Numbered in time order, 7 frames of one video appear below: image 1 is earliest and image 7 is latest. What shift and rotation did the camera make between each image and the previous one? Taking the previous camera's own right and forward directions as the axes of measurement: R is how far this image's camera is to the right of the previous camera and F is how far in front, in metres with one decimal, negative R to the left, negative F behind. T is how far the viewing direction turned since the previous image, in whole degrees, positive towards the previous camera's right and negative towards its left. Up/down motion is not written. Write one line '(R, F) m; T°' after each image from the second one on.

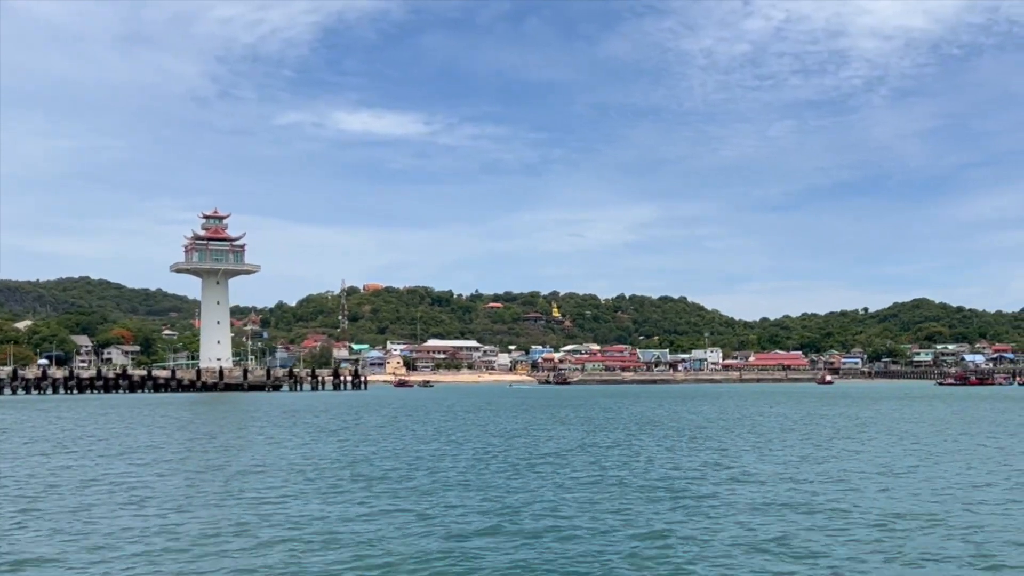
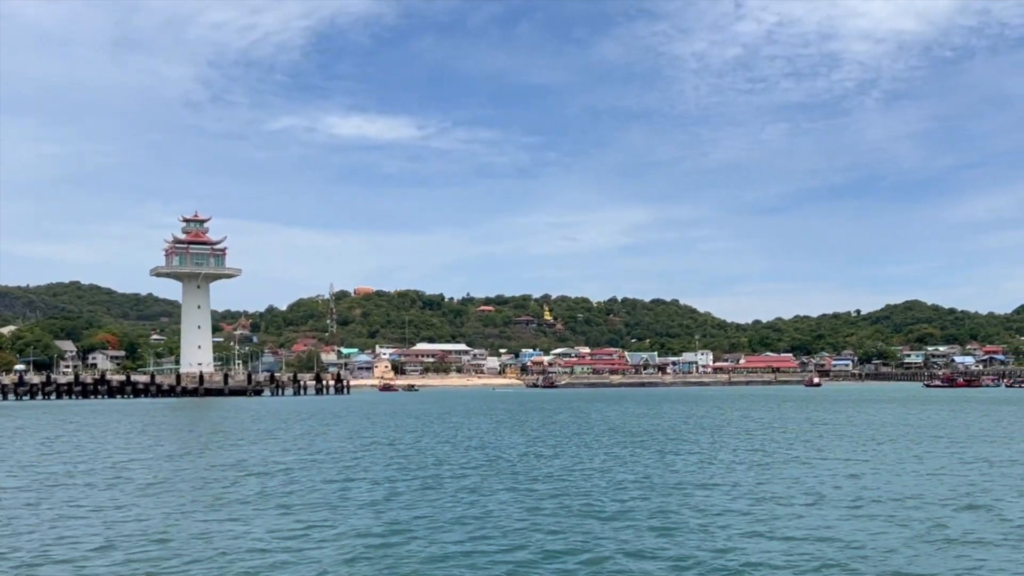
(+0.8, +0.9) m; 0°
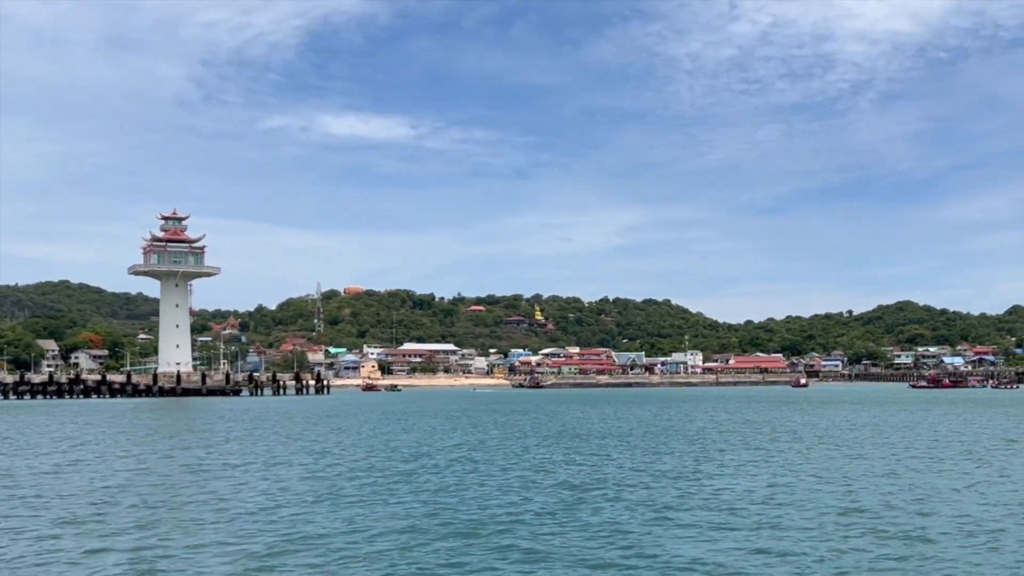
(+0.9, +1.1) m; 0°
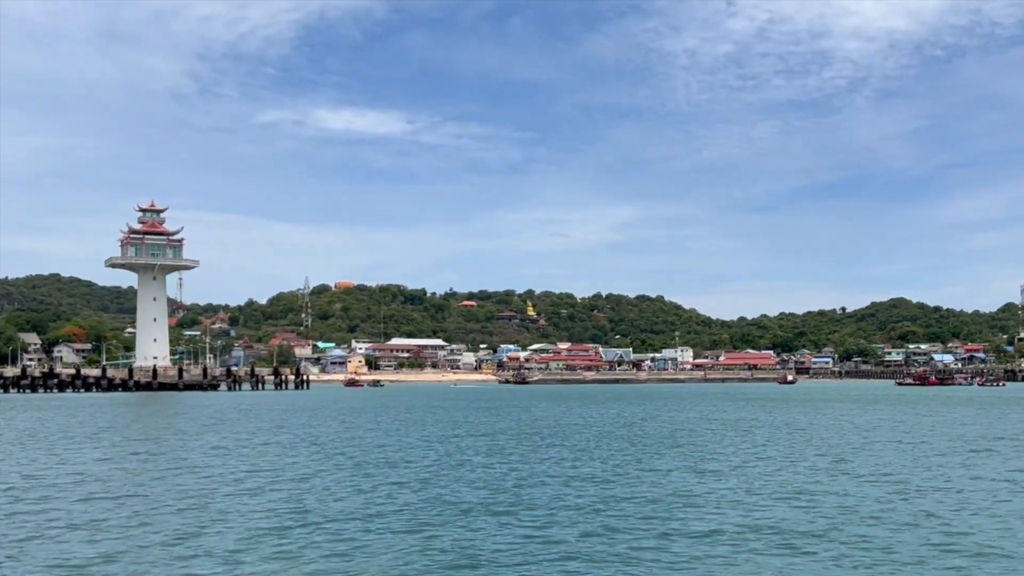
(+0.9, +1.2) m; 0°
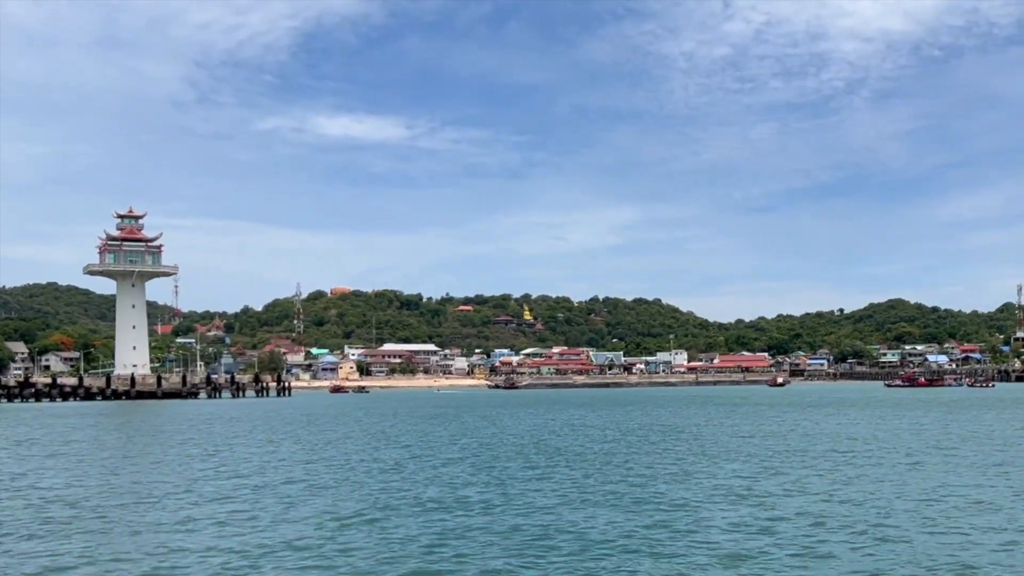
(+1.3, +1.0) m; 0°
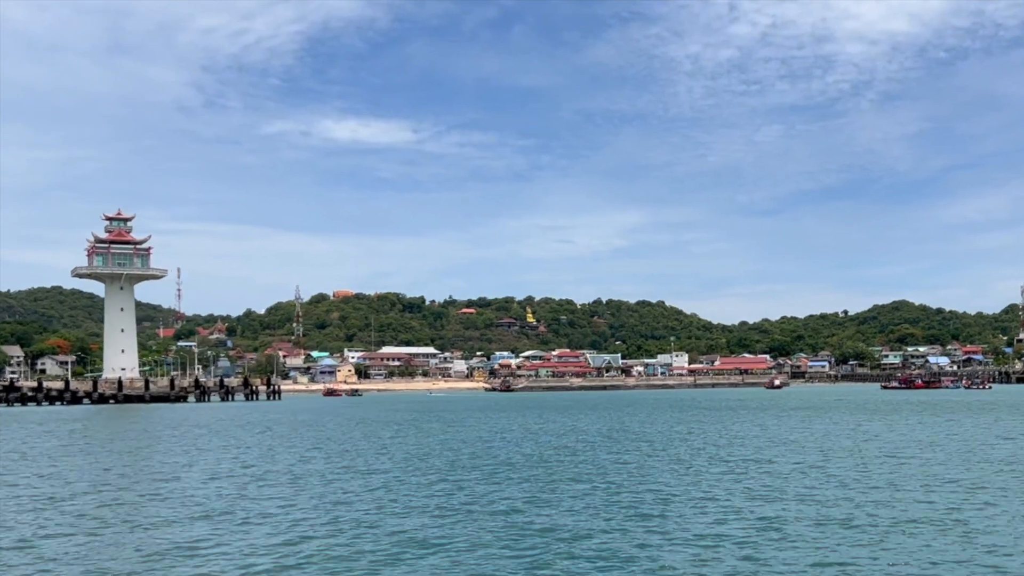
(+1.1, +0.9) m; 0°
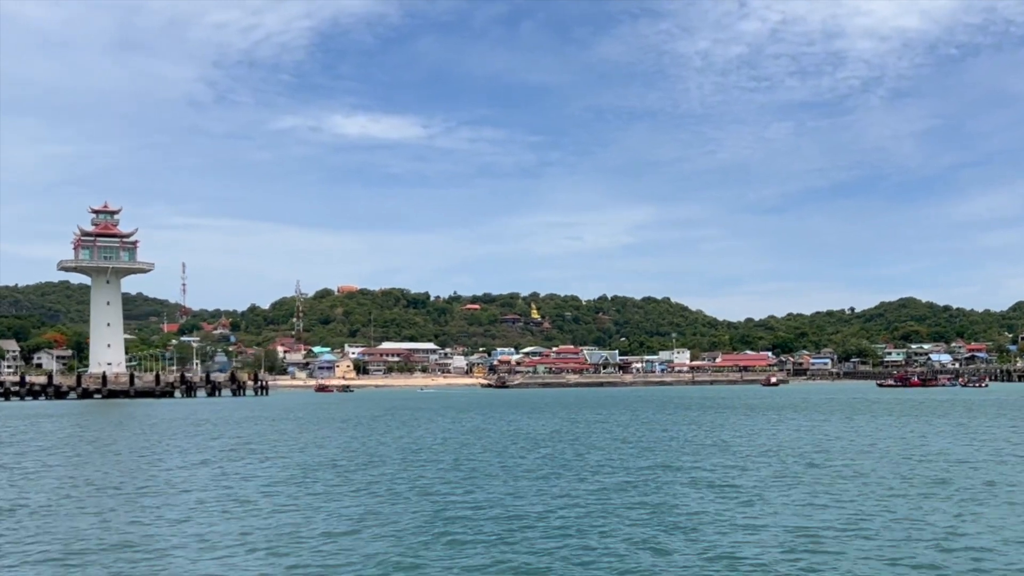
(+1.4, +1.1) m; -1°
